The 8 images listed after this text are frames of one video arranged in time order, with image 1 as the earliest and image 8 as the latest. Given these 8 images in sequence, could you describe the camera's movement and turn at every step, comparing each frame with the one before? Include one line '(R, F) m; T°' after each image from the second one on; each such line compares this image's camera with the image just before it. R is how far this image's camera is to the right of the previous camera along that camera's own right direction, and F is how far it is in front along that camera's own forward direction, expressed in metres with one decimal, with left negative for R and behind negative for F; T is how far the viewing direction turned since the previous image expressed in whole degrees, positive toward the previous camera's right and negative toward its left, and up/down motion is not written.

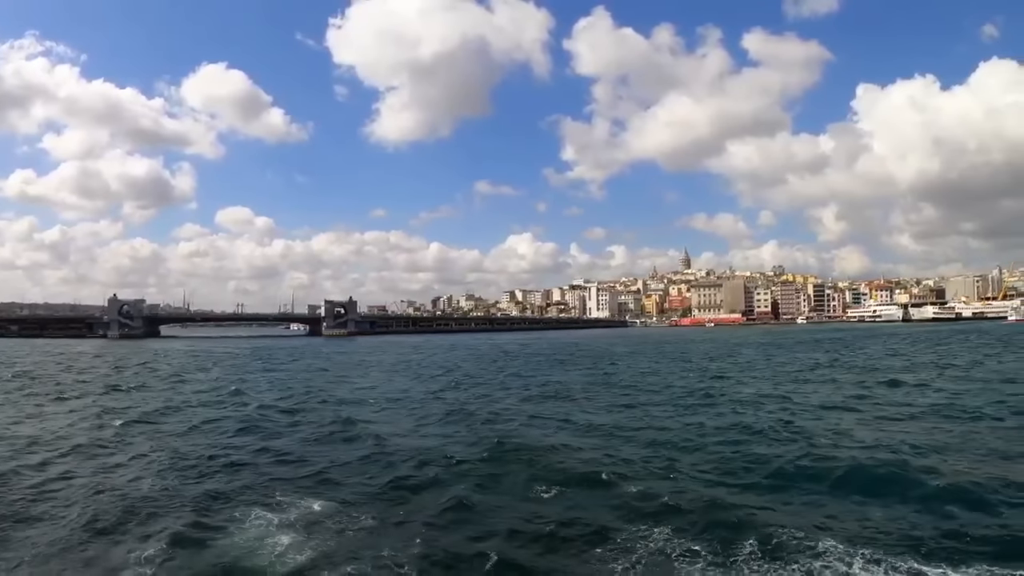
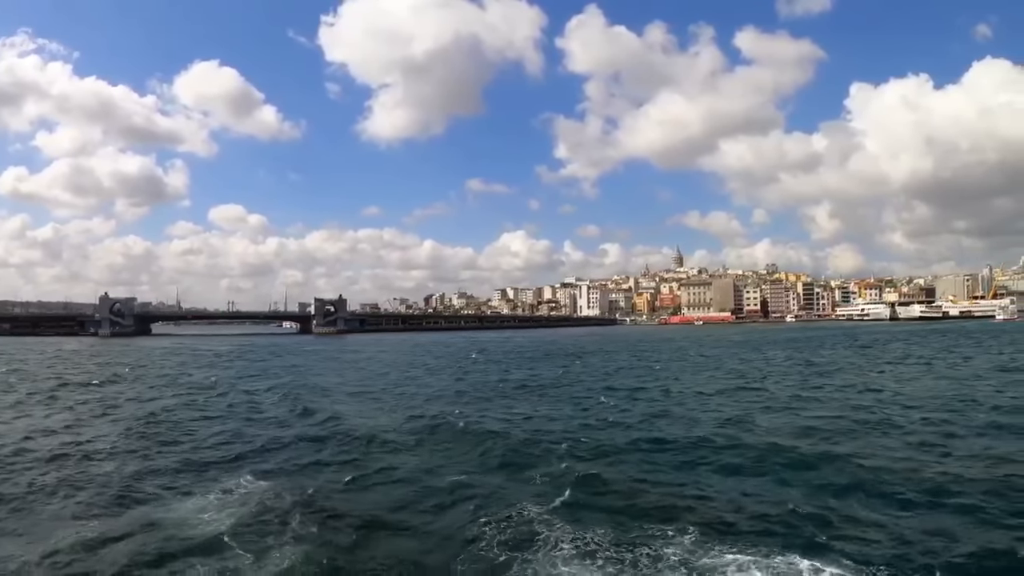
(+1.5, -0.1) m; 0°
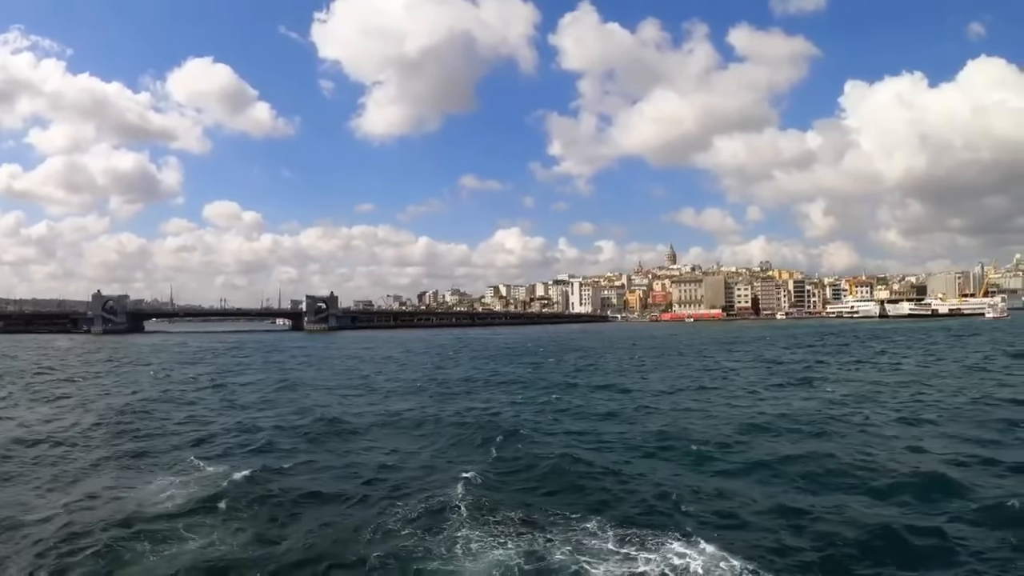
(+1.3, -0.1) m; 0°
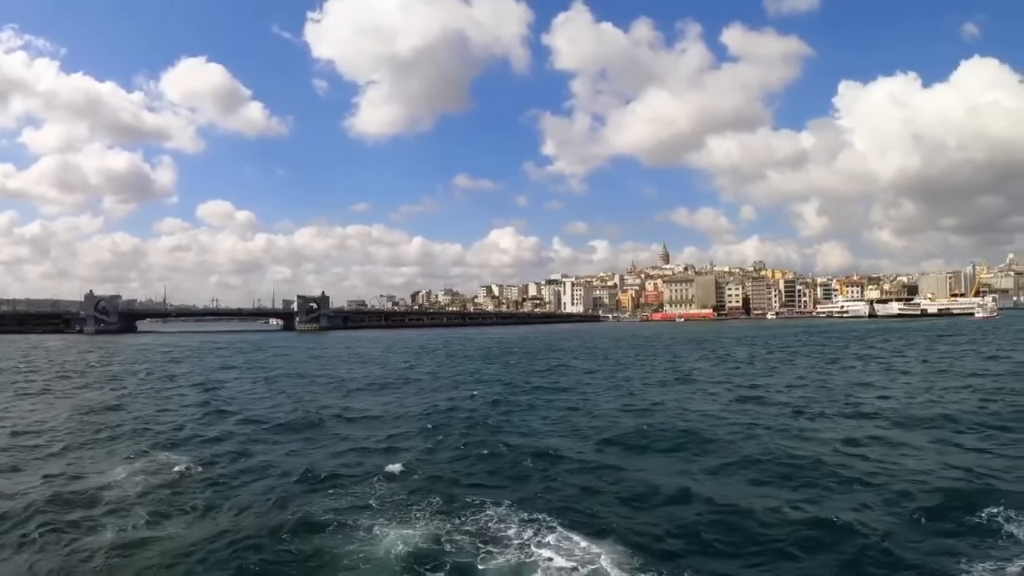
(+1.2, -0.1) m; 0°
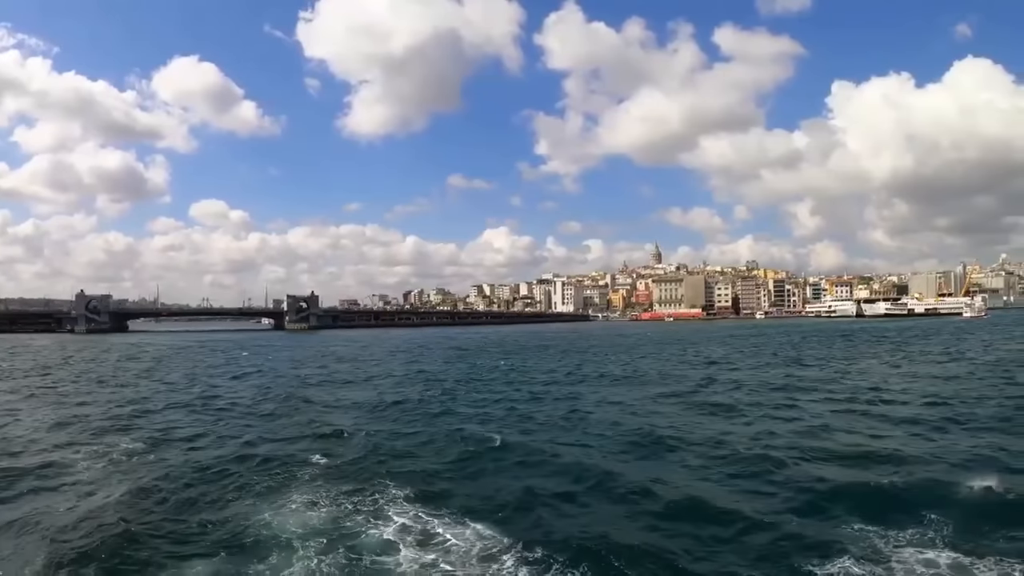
(+1.6, -0.1) m; 0°
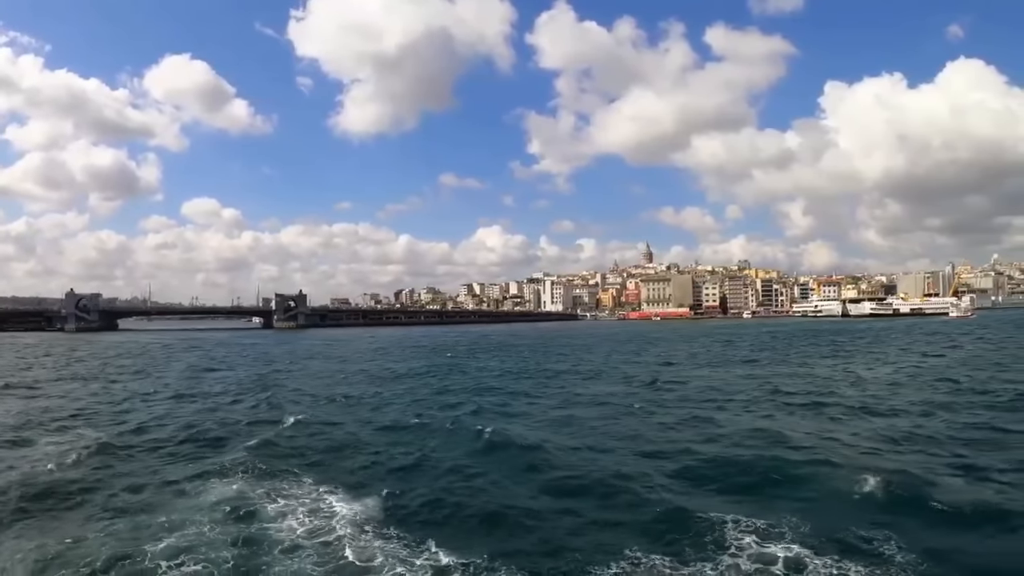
(+1.8, -0.2) m; 0°
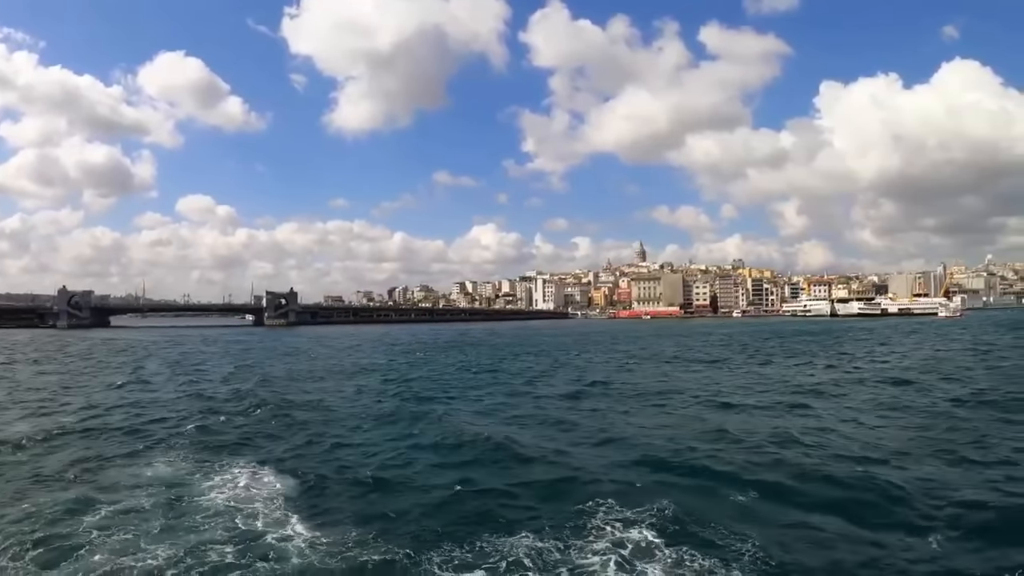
(+1.5, -0.1) m; 0°
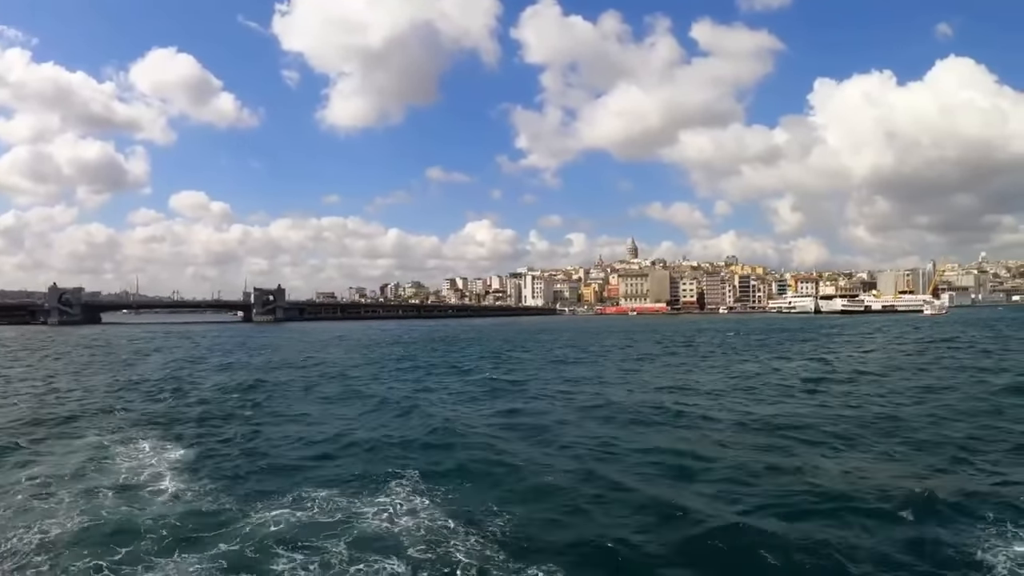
(+2.5, -0.3) m; 0°
